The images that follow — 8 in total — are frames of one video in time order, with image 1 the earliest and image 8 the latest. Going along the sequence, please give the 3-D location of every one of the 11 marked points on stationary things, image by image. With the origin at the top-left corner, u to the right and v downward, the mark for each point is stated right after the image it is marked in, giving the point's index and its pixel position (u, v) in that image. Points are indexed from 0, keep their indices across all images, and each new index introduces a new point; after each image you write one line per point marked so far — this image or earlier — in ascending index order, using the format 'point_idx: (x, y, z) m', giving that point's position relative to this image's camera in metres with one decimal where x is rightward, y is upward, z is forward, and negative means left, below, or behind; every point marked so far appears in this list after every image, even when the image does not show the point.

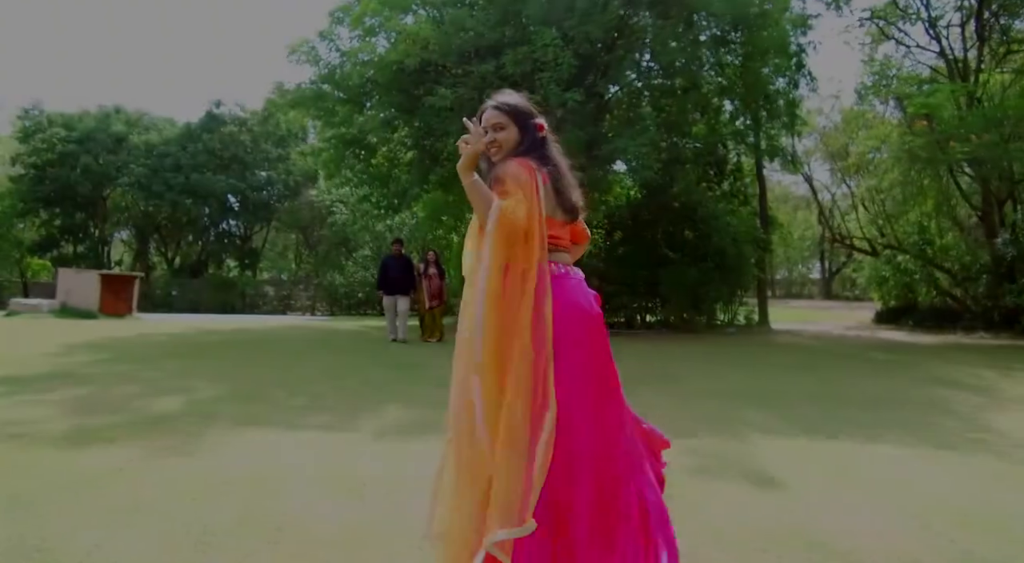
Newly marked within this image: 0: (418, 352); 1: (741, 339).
0: (-1.5, -1.1, +8.8) m
1: (+5.7, -1.3, +14.1) m
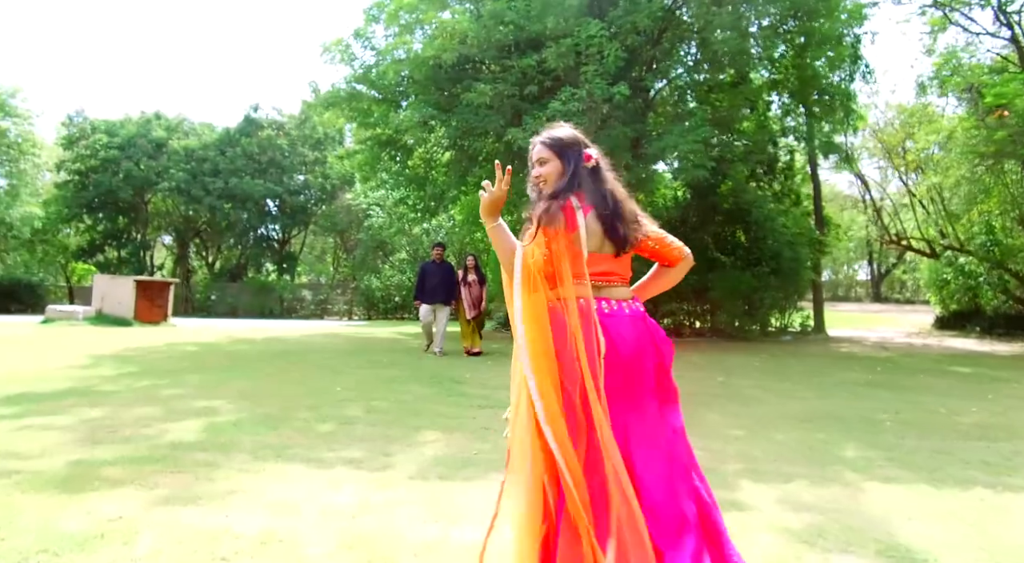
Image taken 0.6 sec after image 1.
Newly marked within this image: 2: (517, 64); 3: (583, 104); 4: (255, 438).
0: (-0.8, -1.3, +8.2) m
1: (+6.6, -1.5, +13.1) m
2: (+0.2, +4.3, +11.2) m
3: (+1.4, +3.3, +10.7) m
4: (-2.1, -1.3, +4.6) m
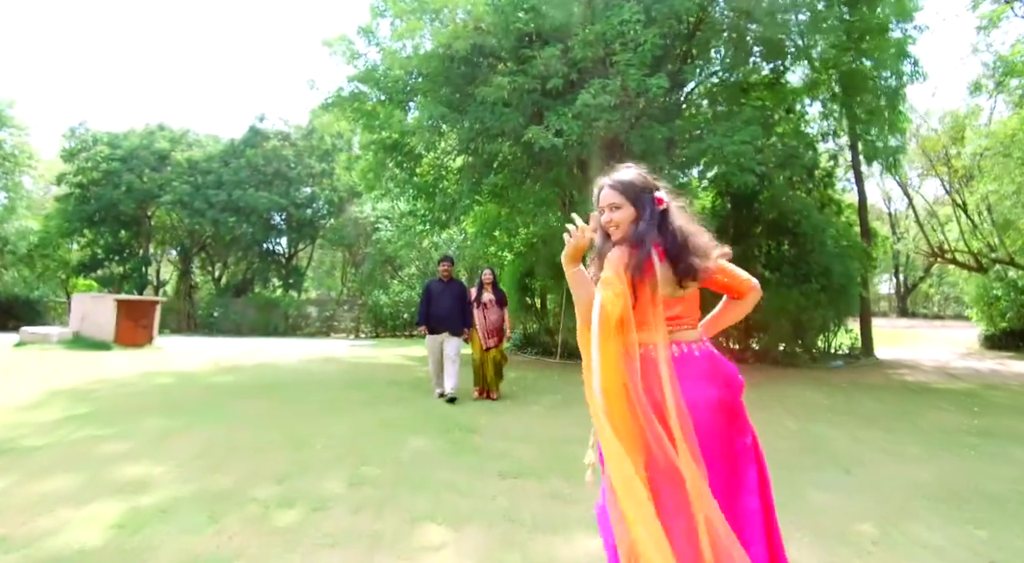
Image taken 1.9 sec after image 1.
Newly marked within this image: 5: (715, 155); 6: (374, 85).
0: (-0.6, -1.5, +6.8) m
1: (+6.9, -1.8, +11.5) m
2: (+0.5, +3.9, +9.9) m
3: (+1.7, +3.0, +9.3) m
4: (-1.9, -1.5, +3.3) m
5: (+3.6, +2.3, +10.2) m
6: (-2.9, +4.1, +12.2) m
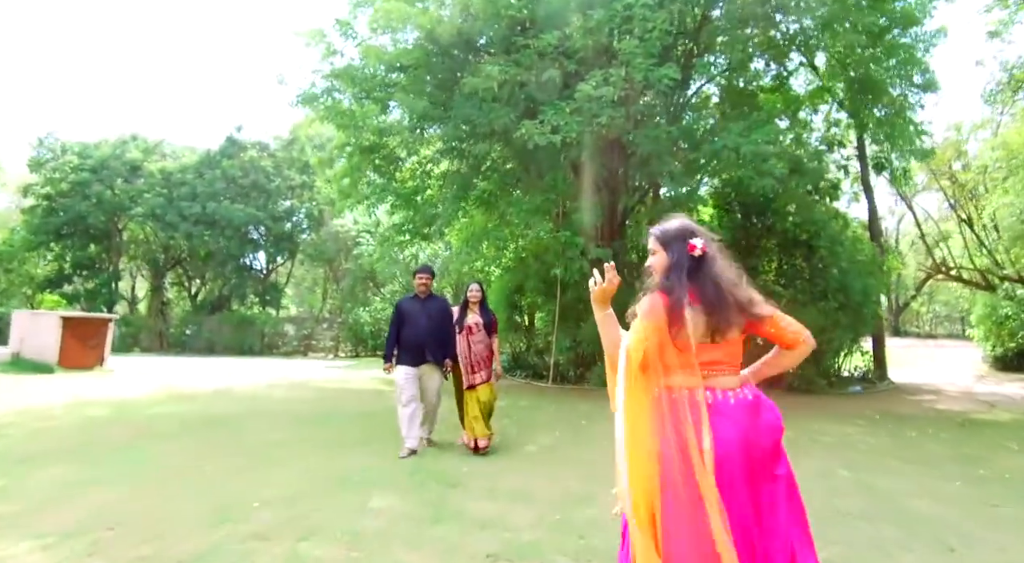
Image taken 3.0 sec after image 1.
0: (-0.7, -1.7, +5.6) m
1: (+6.7, -2.2, +10.5) m
2: (+0.3, +3.7, +8.9) m
3: (+1.5, +2.7, +8.3) m
4: (-1.9, -1.5, +2.0) m
5: (+3.4, +2.0, +9.2) m
6: (-3.1, +3.8, +11.1) m
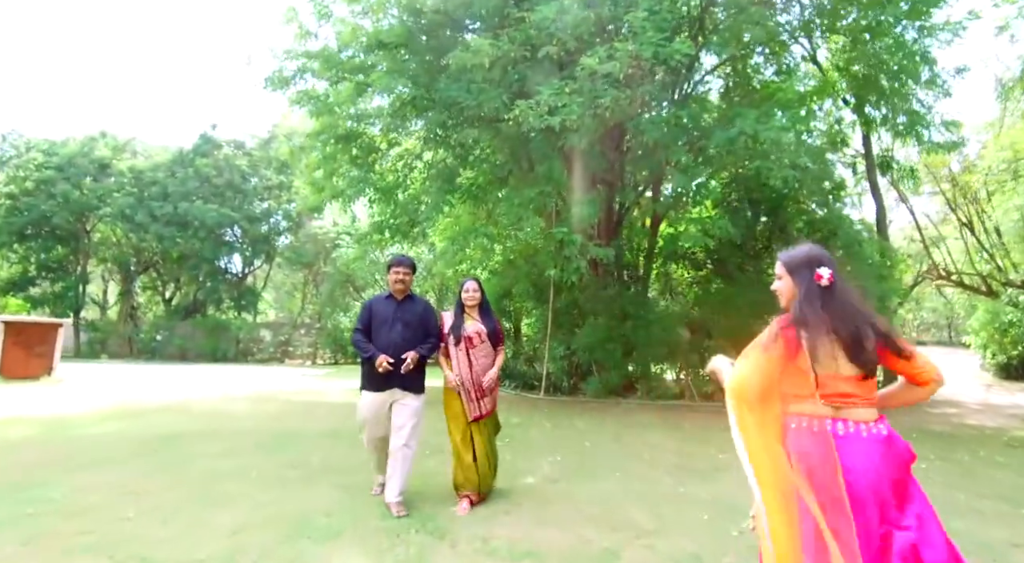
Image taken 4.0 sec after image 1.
0: (-0.7, -1.7, +4.6) m
1: (+6.5, -2.2, +9.7) m
2: (+0.2, +3.6, +8.0) m
3: (+1.4, +2.7, +7.4) m
4: (-1.8, -1.4, +1.0) m
5: (+3.3, +1.9, +8.3) m
6: (-3.3, +3.8, +10.1) m
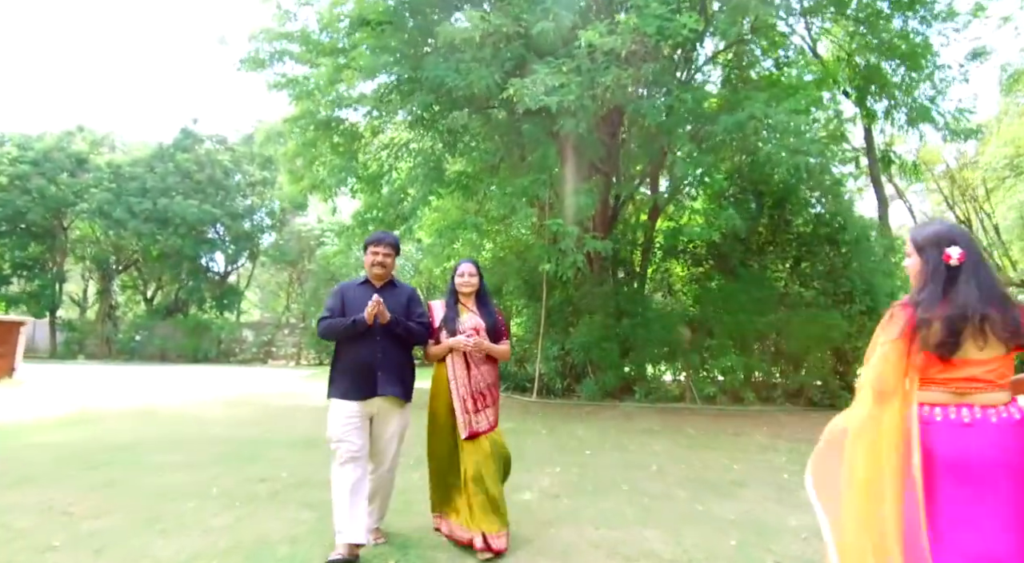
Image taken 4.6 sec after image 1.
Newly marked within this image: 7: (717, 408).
0: (-0.7, -1.6, +4.0) m
1: (+6.4, -2.2, +9.2) m
2: (+0.1, +3.7, +7.4) m
3: (+1.4, +2.8, +6.9) m
4: (-1.7, -1.4, +0.4) m
5: (+3.2, +2.0, +7.8) m
6: (-3.4, +3.9, +9.5) m
7: (+3.4, -2.1, +9.5) m
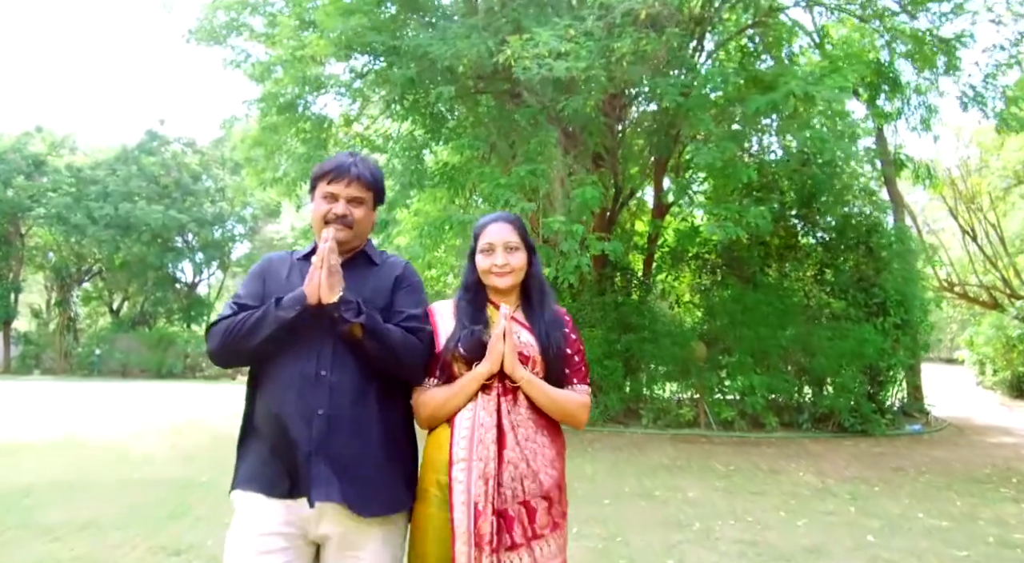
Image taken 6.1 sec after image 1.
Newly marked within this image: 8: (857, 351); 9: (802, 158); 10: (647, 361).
0: (-0.7, -1.6, +2.7) m
1: (+6.3, -2.3, +8.2) m
2: (+0.1, +3.6, +6.3) m
3: (+1.3, +2.7, +5.8) m
4: (-1.6, -1.3, -0.9) m
5: (+3.2, +1.9, +6.8) m
6: (-3.5, +3.8, +8.2) m
7: (+3.3, -2.2, +8.4) m
8: (+5.0, -1.0, +8.6) m
9: (+3.9, +1.6, +7.8) m
10: (+2.1, -1.2, +8.8) m
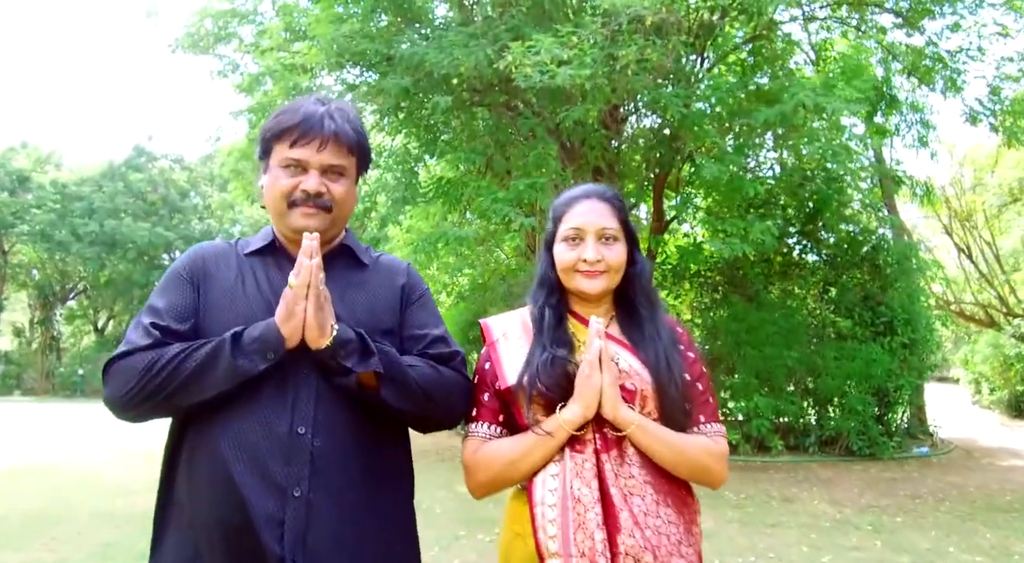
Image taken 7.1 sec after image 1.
0: (-0.6, -1.6, +2.4) m
1: (+6.2, -2.6, +7.9) m
2: (+0.1, +3.4, +6.1) m
3: (+1.3, +2.6, +5.6) m
4: (-1.5, -1.2, -1.3) m
5: (+3.1, +1.7, +6.6) m
6: (-3.5, +3.5, +8.0) m
7: (+3.2, -2.5, +8.1) m
8: (+5.0, -1.3, +8.4) m
9: (+3.9, +1.3, +7.6) m
10: (+2.0, -1.5, +8.5) m
